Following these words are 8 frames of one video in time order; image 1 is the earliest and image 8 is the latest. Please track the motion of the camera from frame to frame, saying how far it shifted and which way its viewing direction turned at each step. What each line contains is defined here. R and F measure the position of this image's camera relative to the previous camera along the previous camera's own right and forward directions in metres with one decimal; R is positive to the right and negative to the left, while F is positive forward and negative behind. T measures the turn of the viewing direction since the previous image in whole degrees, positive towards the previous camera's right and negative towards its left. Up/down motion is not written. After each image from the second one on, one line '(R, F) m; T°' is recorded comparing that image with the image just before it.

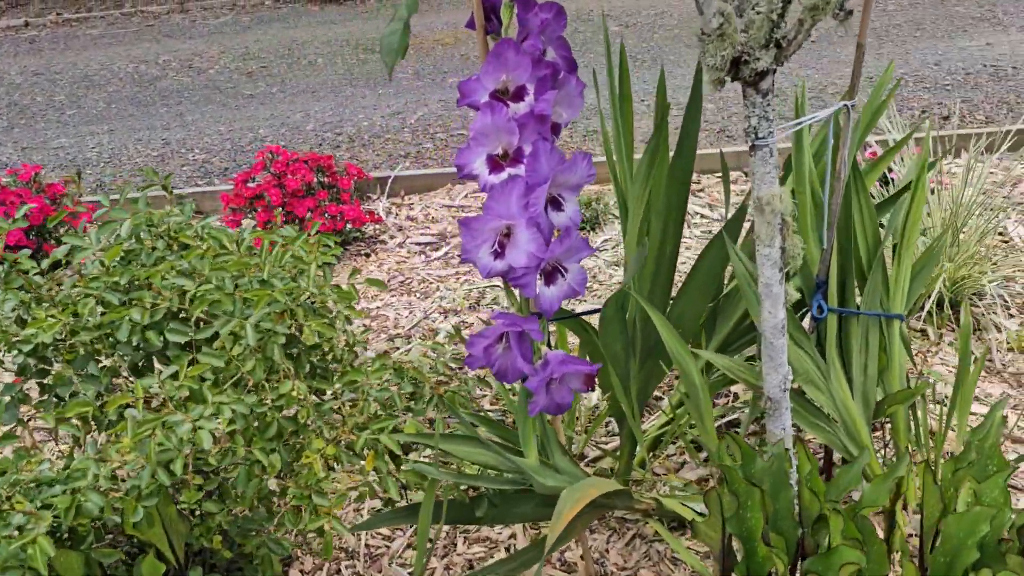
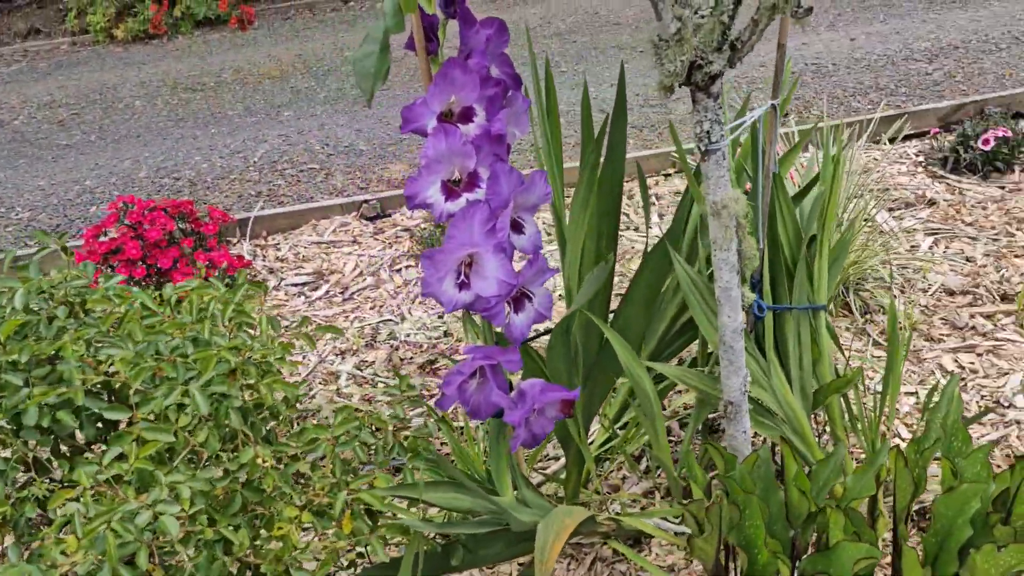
(-0.2, +0.1) m; +10°
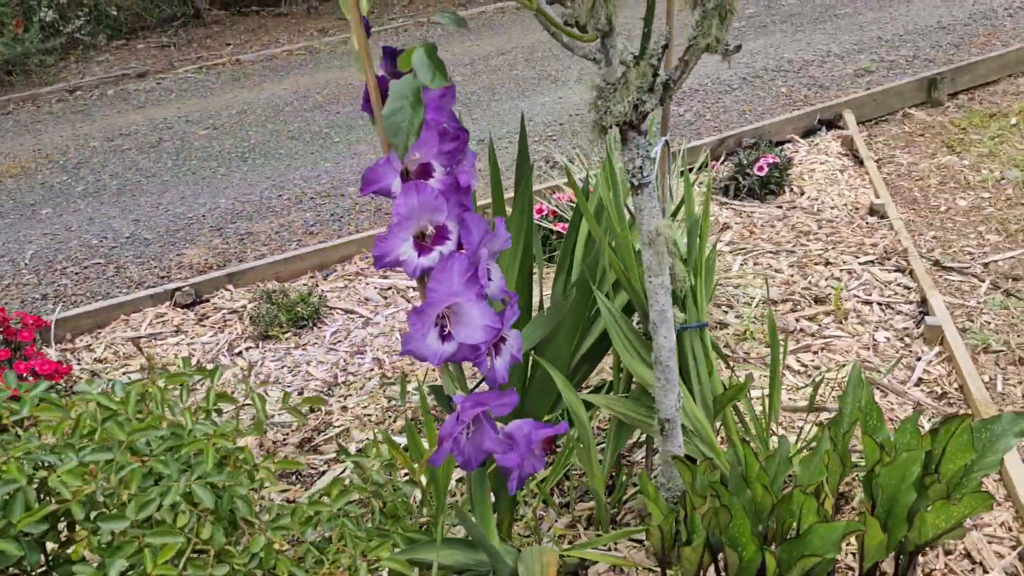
(-0.3, 0.0) m; +15°
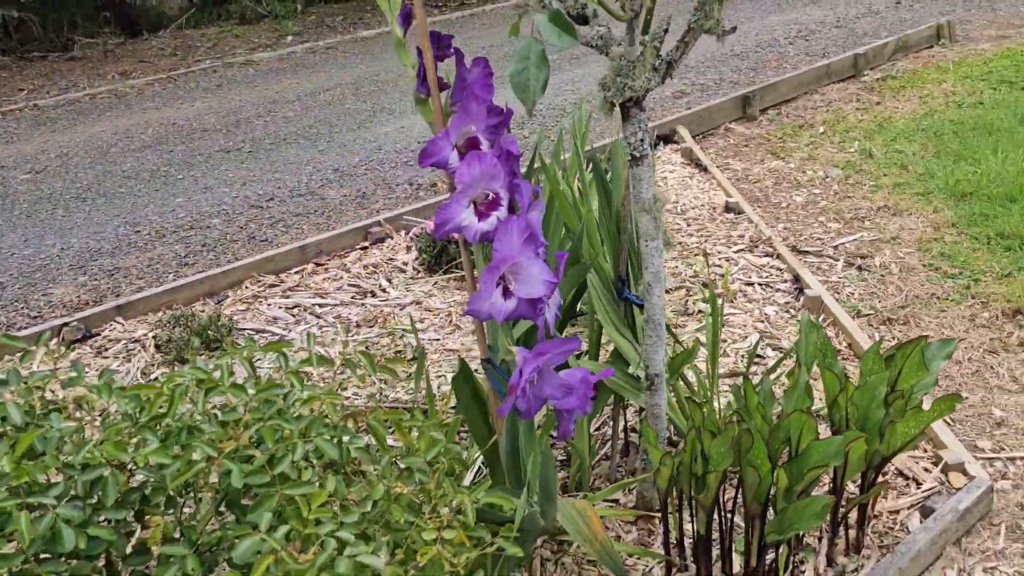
(-0.4, -0.1) m; +12°
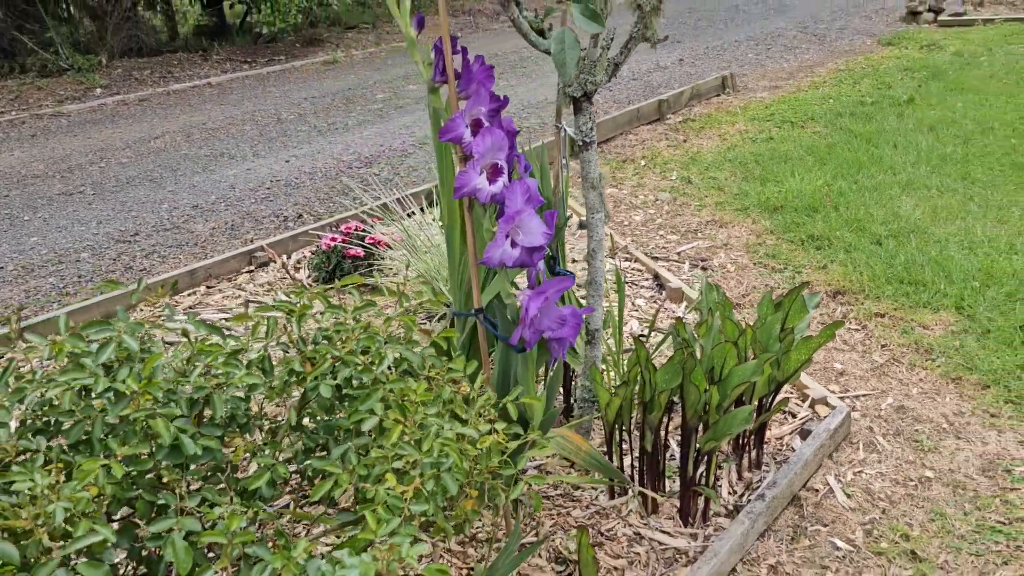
(-0.4, -0.3) m; +12°
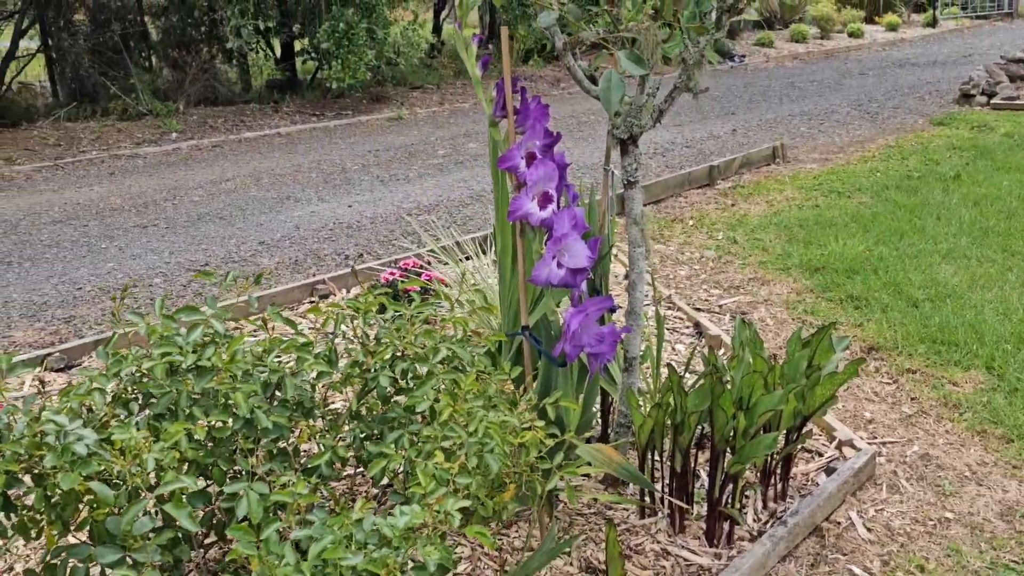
(0.0, -0.2) m; -3°
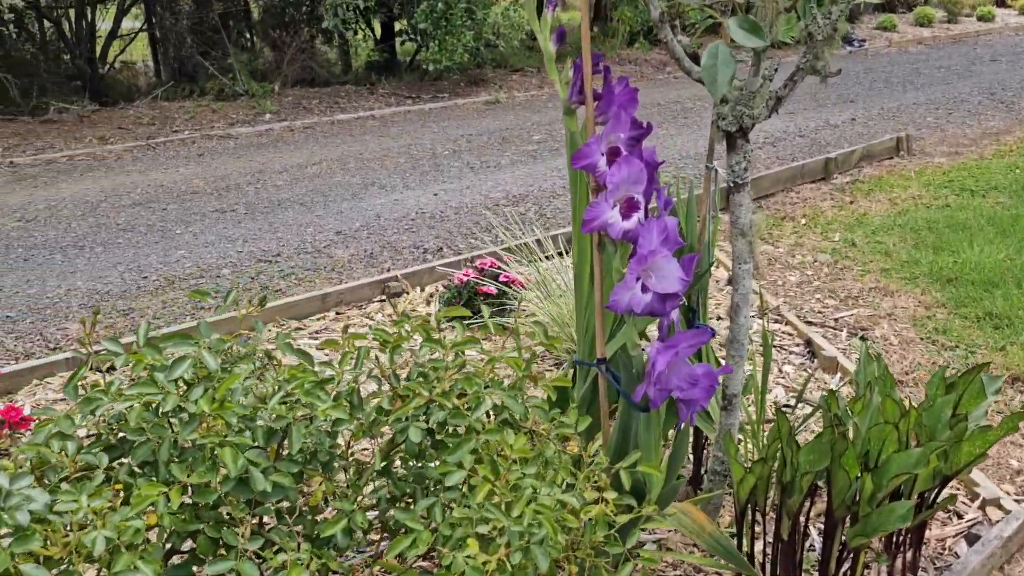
(0.0, +0.4) m; -6°
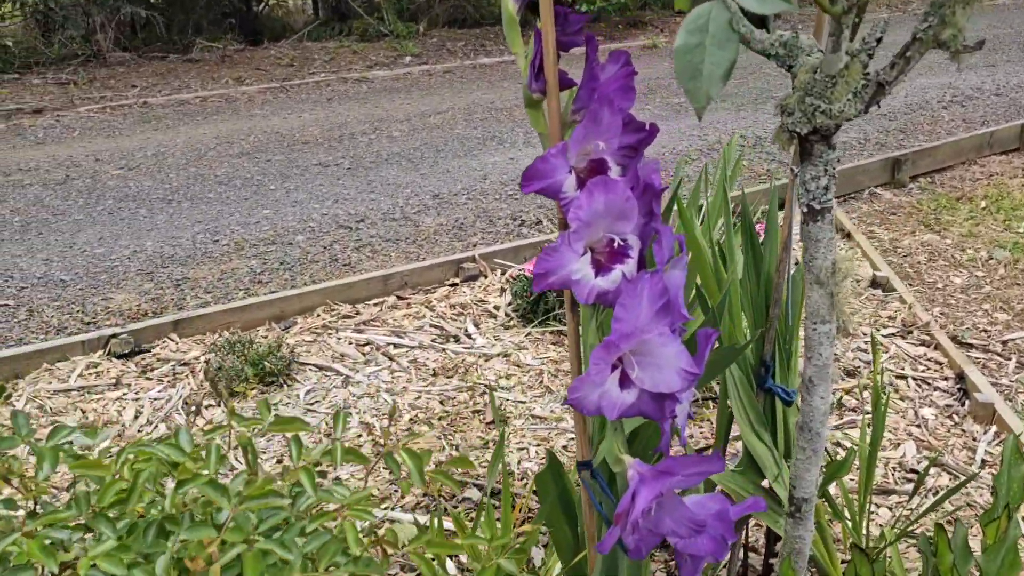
(+0.3, +0.5) m; -10°
